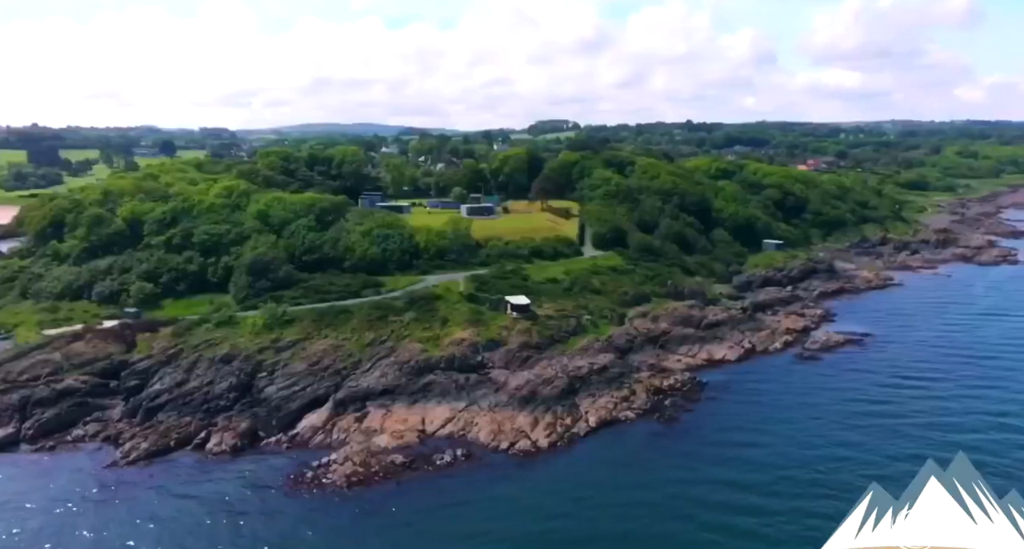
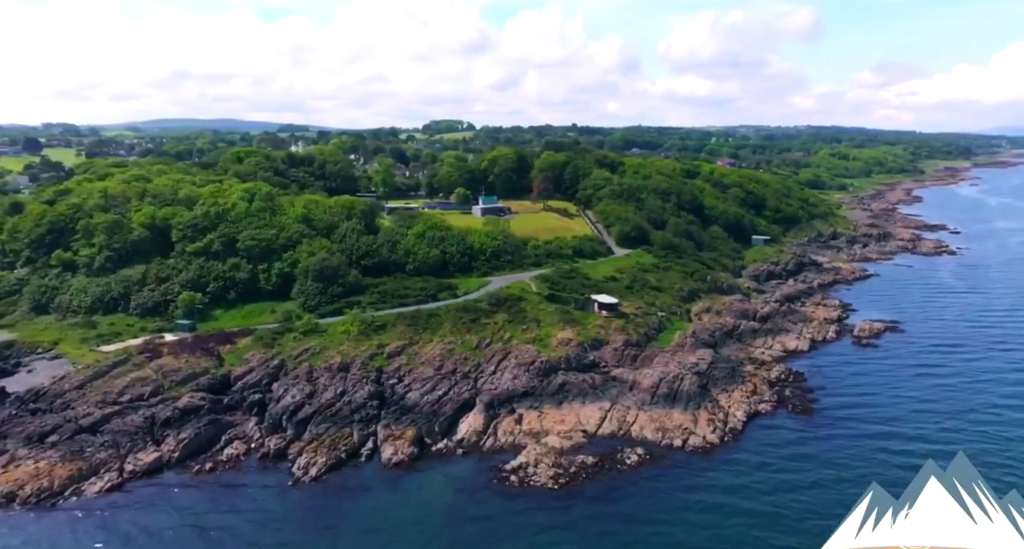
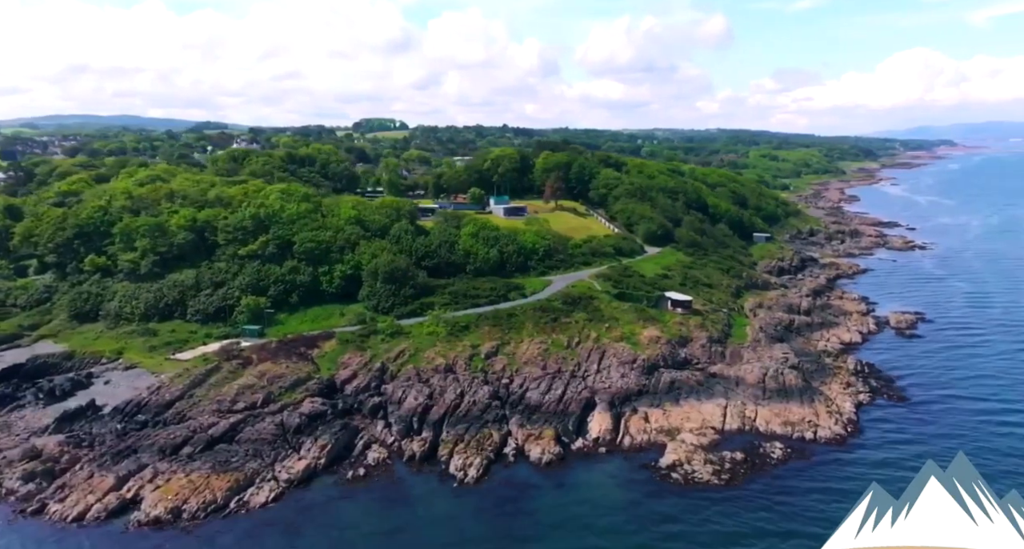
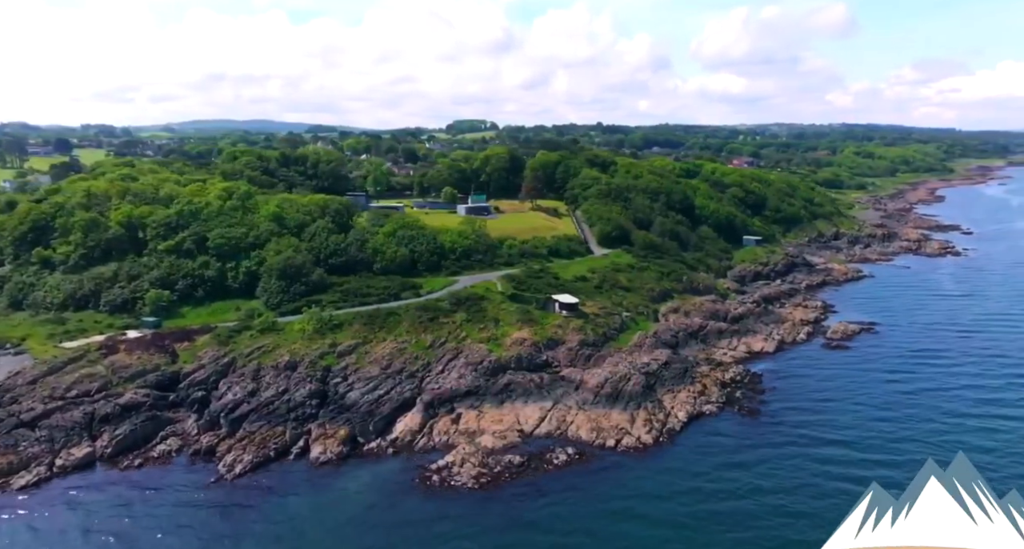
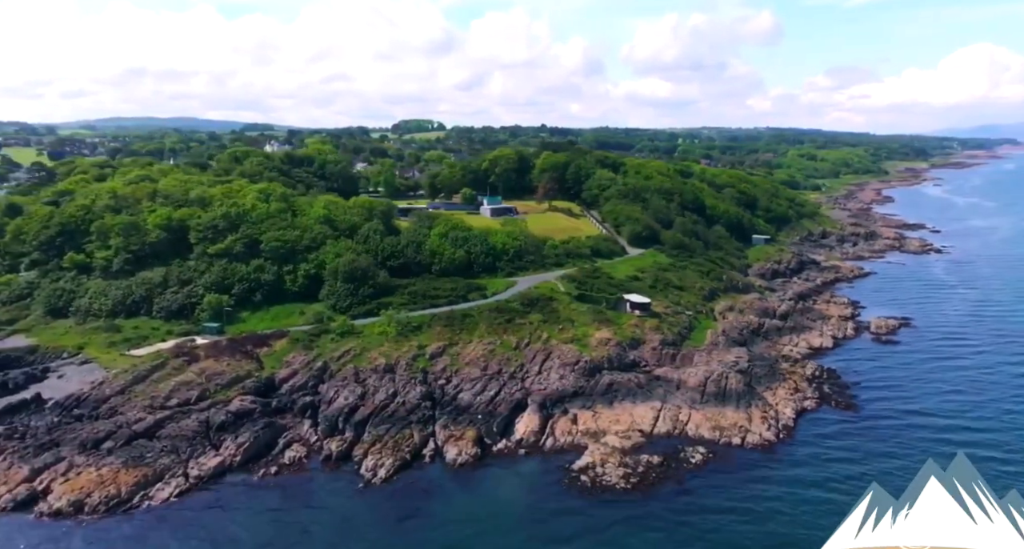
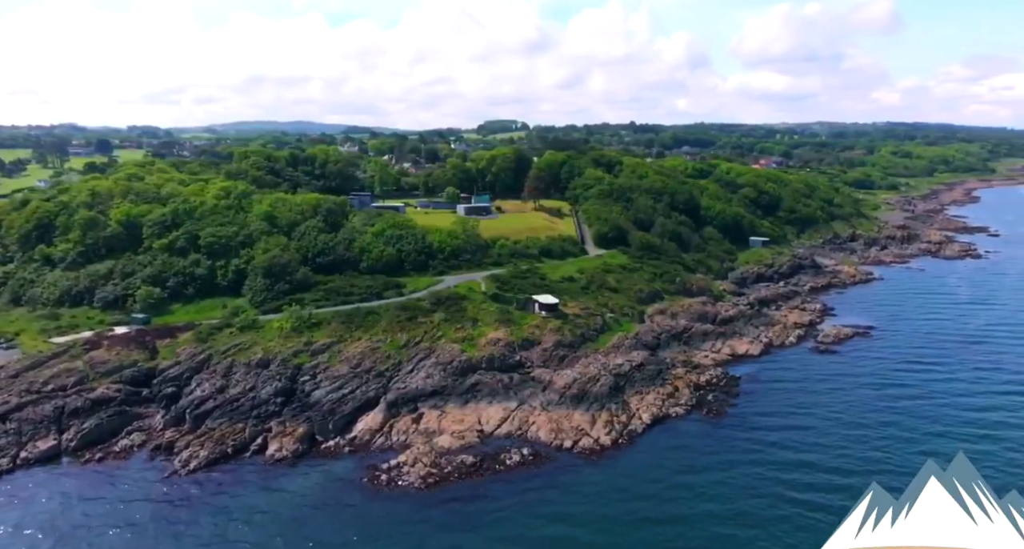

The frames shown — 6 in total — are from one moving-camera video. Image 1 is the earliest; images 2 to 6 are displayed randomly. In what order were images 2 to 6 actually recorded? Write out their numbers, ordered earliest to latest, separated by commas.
6, 4, 2, 5, 3
